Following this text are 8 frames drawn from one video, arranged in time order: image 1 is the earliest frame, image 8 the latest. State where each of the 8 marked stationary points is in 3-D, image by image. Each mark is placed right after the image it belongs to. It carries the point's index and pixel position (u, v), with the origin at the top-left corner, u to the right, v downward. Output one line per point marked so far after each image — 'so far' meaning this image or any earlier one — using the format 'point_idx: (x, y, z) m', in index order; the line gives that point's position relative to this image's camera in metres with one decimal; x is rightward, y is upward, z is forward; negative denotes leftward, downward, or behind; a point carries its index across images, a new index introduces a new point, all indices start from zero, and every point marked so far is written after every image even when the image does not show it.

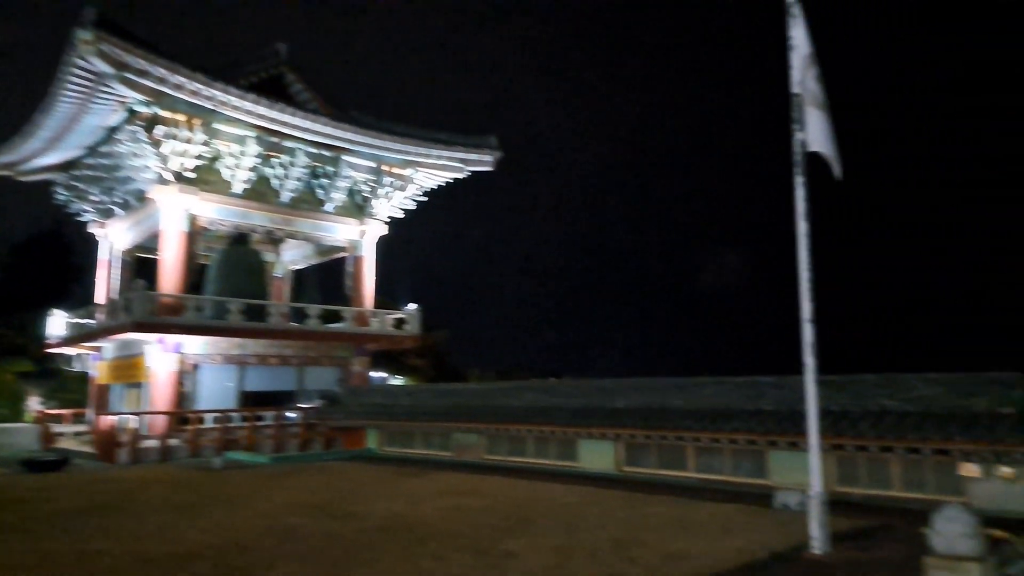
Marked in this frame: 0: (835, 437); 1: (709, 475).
0: (+4.6, -2.2, +10.0) m
1: (+3.1, -3.0, +11.0) m
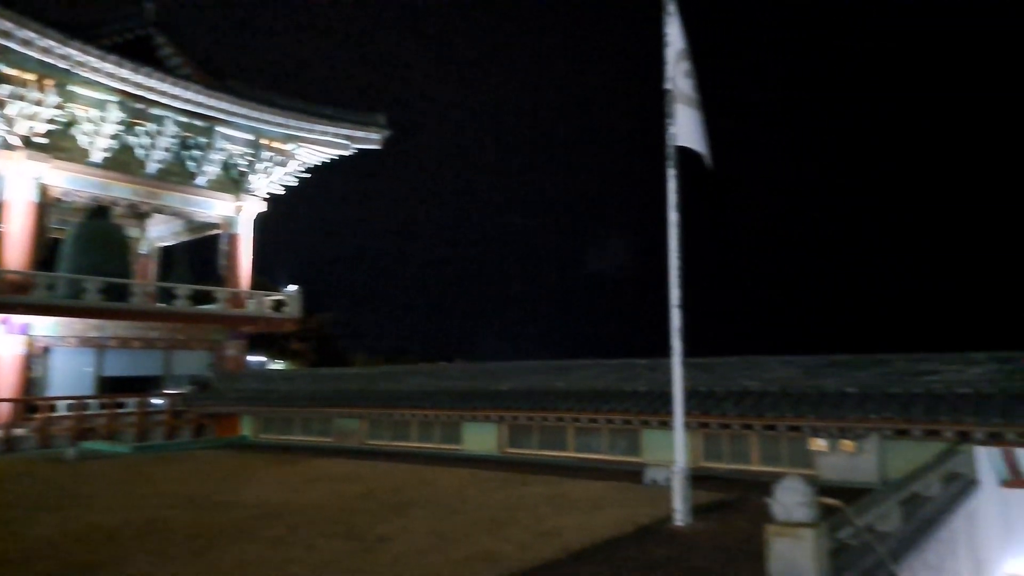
0: (+2.9, -1.9, +10.5) m
1: (+1.2, -2.7, +11.4) m
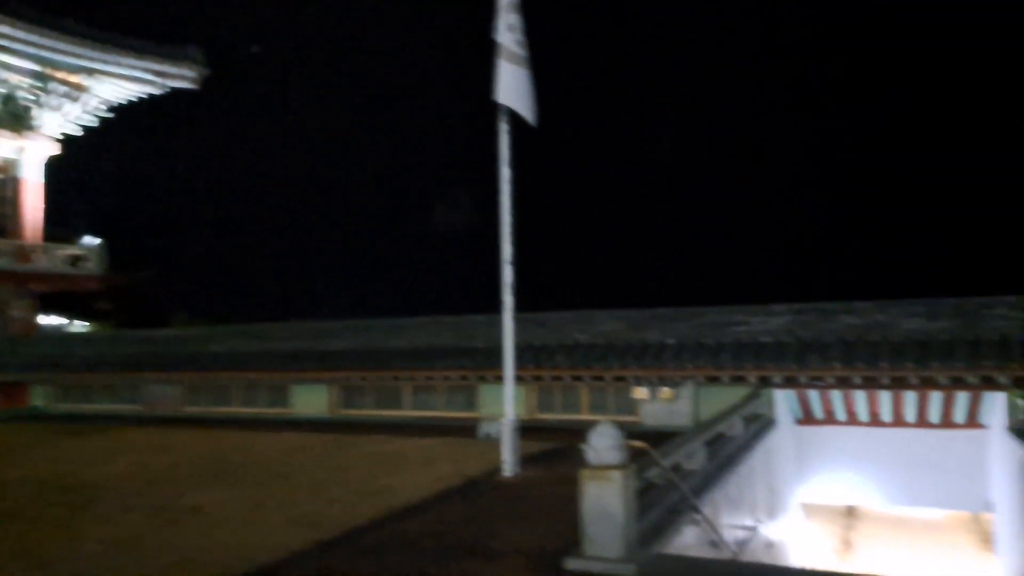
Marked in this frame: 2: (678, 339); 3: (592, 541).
0: (+0.3, -1.3, +10.7) m
1: (-1.5, -2.0, +11.3) m
2: (+2.6, -0.8, +10.9) m
3: (+0.8, -2.4, +6.4) m
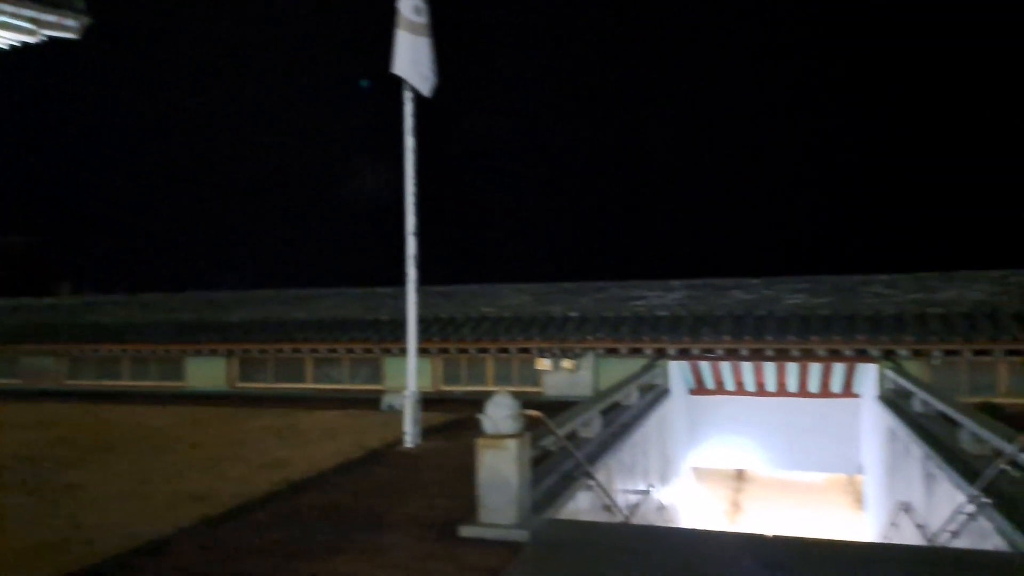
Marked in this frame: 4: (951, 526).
0: (-1.1, -0.8, +10.7) m
1: (-3.0, -1.6, +11.1) m
2: (+1.1, -0.4, +11.2) m
3: (-0.2, -2.1, +6.5) m
4: (+4.9, -2.7, +7.7) m
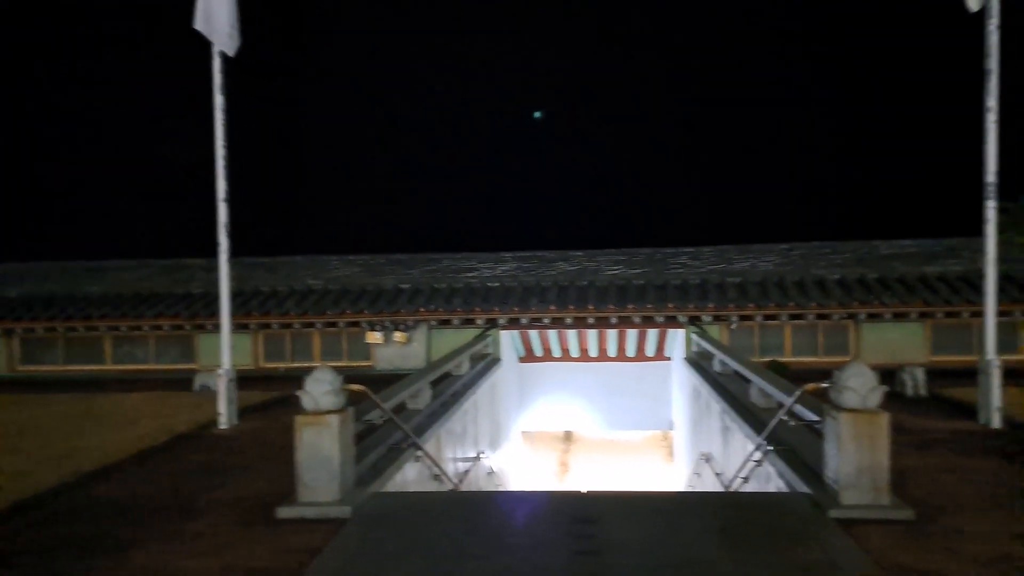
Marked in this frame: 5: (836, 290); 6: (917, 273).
0: (-3.7, -0.4, +10.1) m
1: (-5.6, -1.1, +10.1) m
2: (-1.6, +0.1, +11.1) m
3: (-1.9, -1.8, +6.3) m
4: (+2.9, -2.3, +8.6) m
5: (+5.0, 0.0, +10.6) m
6: (+6.6, +0.2, +11.2) m
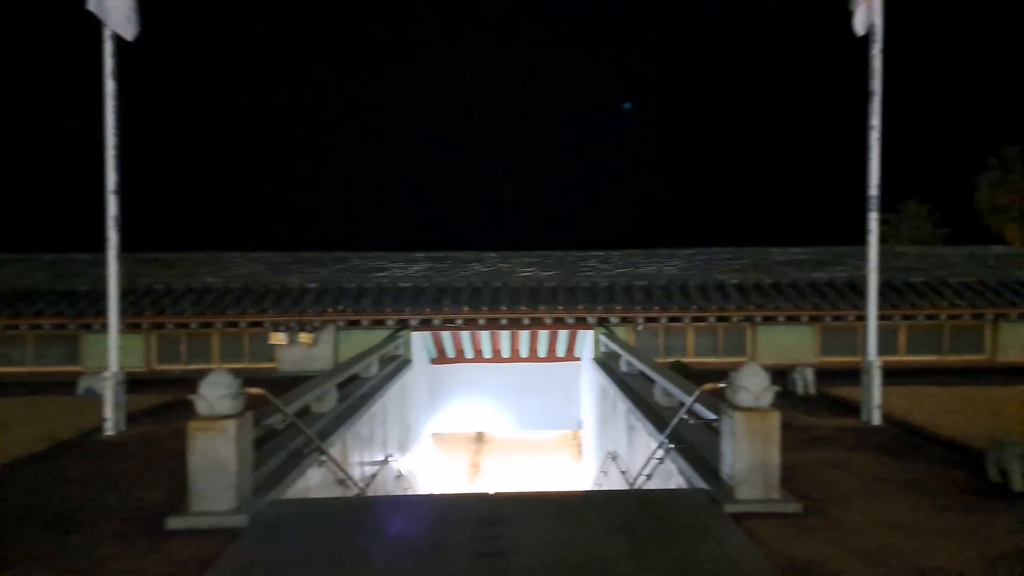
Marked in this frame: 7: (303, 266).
0: (-5.0, -0.4, +9.6) m
1: (-6.9, -1.1, +9.3) m
2: (-3.0, +0.1, +10.8) m
3: (-2.8, -1.8, +6.0) m
4: (+1.7, -2.3, +8.8) m
5: (+3.6, -0.1, +11.1) m
6: (+5.1, +0.2, +11.9) m
7: (-3.5, +0.4, +11.5) m
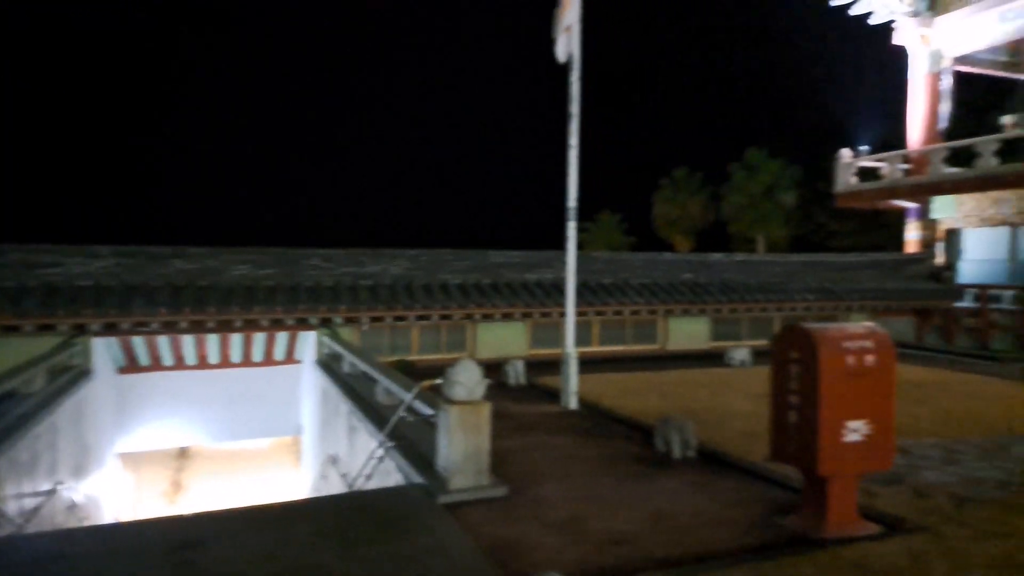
0: (-8.4, -0.4, +7.0) m
1: (-10.0, -1.1, +6.0) m
2: (-7.0, +0.1, +8.8) m
3: (-5.0, -1.8, +4.5) m
4: (-1.9, -2.3, +8.8) m
5: (-1.0, -0.1, +11.6) m
6: (+0.2, +0.2, +12.9) m
7: (-7.7, +0.4, +9.3) m
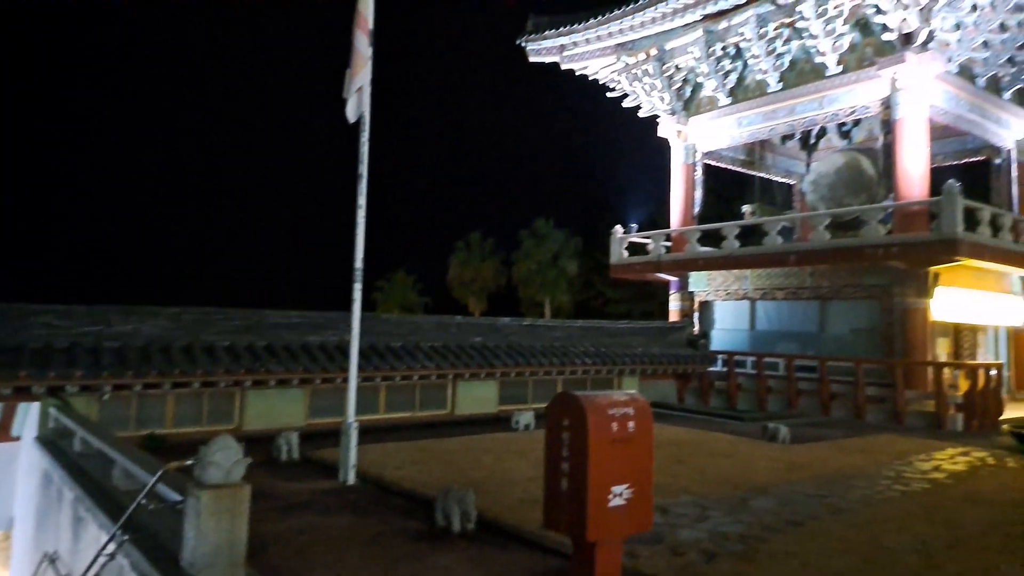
0: (-10.2, -0.7, +4.0) m
1: (-11.6, -1.3, +2.6) m
2: (-9.4, -0.5, +6.2) m
3: (-6.3, -2.1, +2.5) m
4: (-4.5, -3.0, +7.4) m
5: (-4.4, -1.1, +10.6) m
6: (-3.7, -0.9, +12.1) m
7: (-10.2, -0.2, +6.5) m
